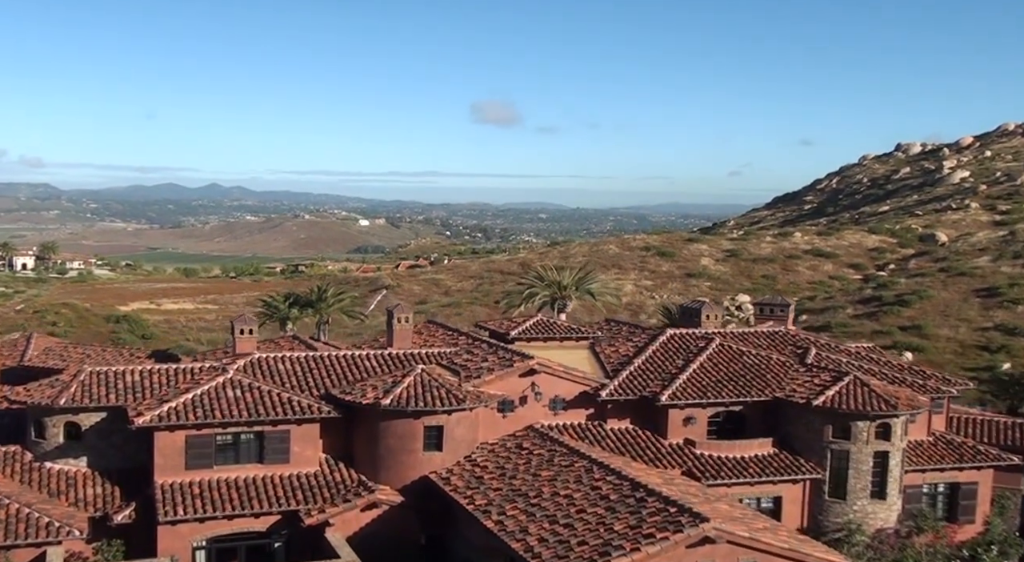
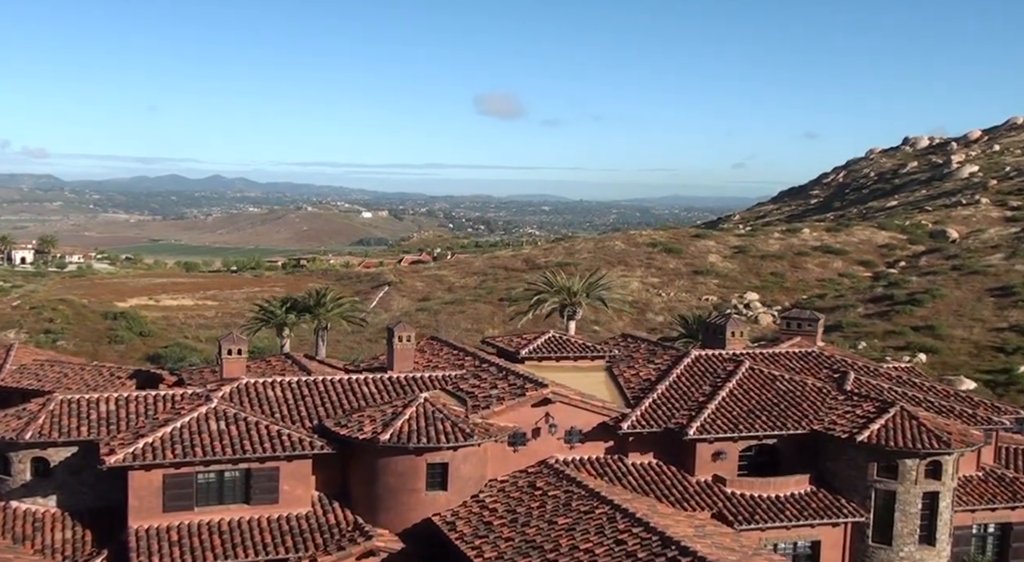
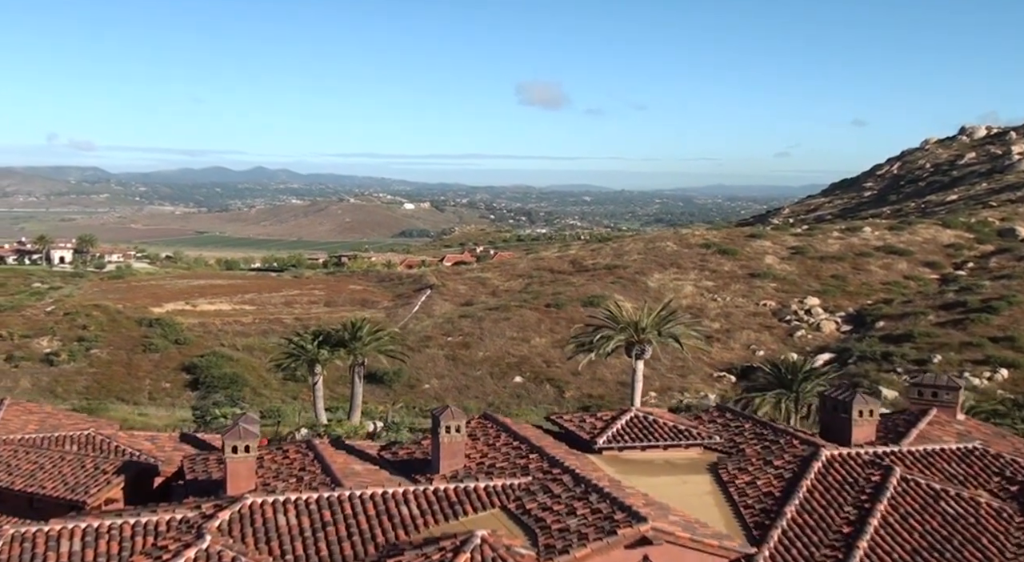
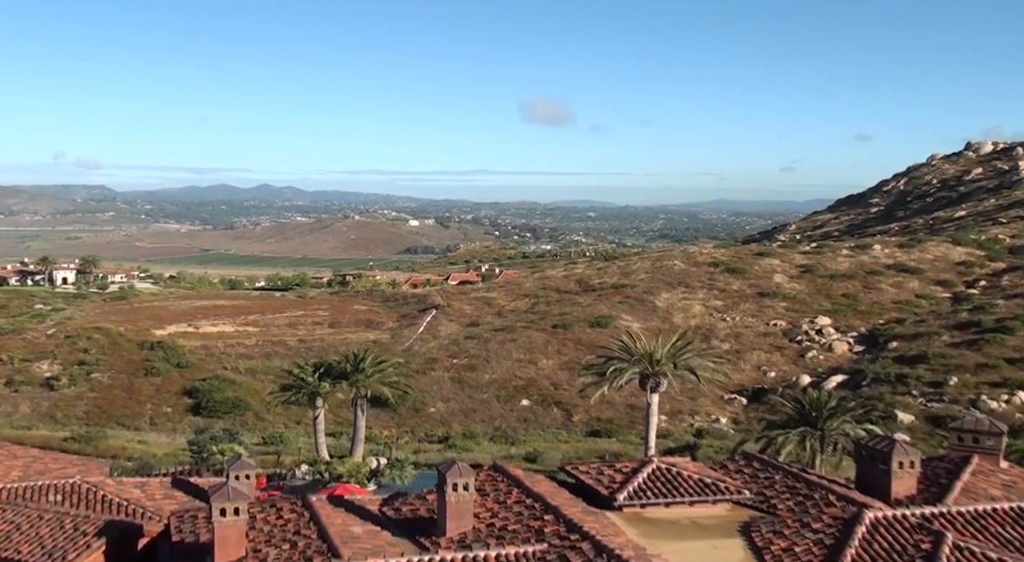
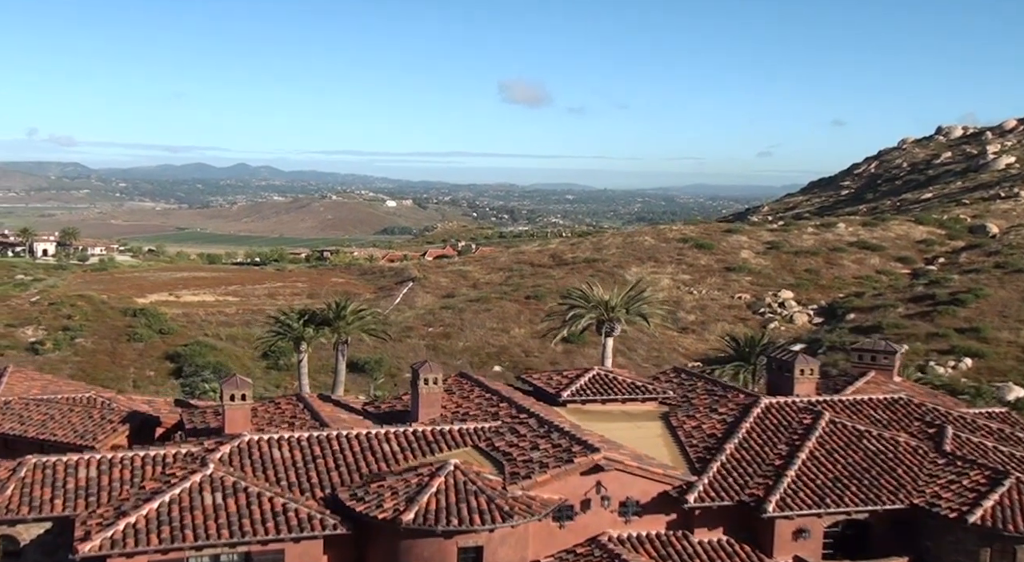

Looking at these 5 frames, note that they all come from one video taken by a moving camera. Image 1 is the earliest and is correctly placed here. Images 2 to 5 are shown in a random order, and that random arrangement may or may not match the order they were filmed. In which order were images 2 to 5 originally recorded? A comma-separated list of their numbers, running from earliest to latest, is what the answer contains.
2, 5, 3, 4
